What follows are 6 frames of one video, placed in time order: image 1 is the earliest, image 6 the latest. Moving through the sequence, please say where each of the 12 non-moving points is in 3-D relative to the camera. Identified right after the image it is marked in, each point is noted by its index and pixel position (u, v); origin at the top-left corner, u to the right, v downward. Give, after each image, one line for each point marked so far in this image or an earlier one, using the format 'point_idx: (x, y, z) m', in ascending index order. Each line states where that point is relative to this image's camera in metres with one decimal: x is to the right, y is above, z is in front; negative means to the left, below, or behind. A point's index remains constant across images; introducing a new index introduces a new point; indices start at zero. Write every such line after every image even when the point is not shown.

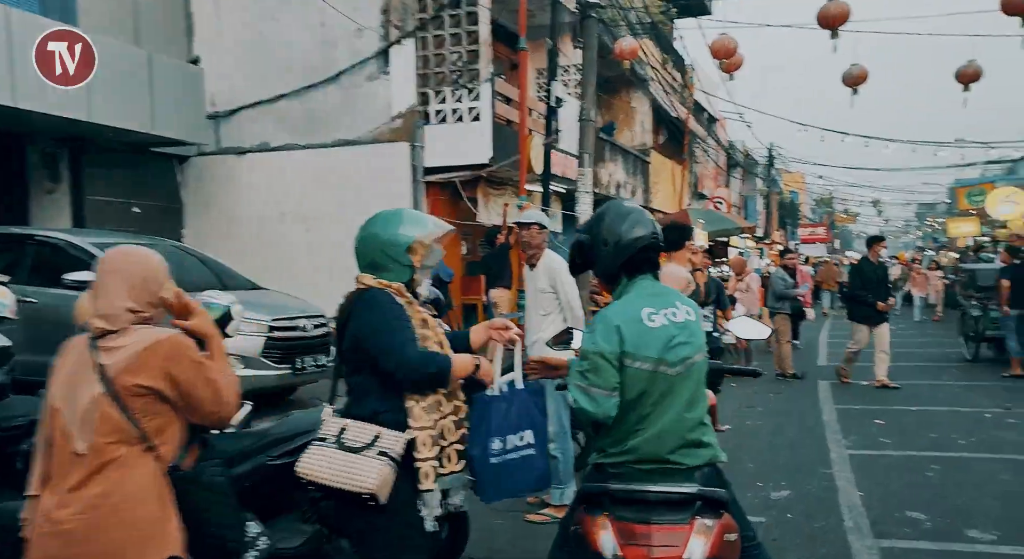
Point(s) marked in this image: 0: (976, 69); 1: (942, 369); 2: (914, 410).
0: (+6.8, +3.1, +12.8) m
1: (+6.3, -1.3, +12.6) m
2: (+4.2, -1.4, +8.9) m
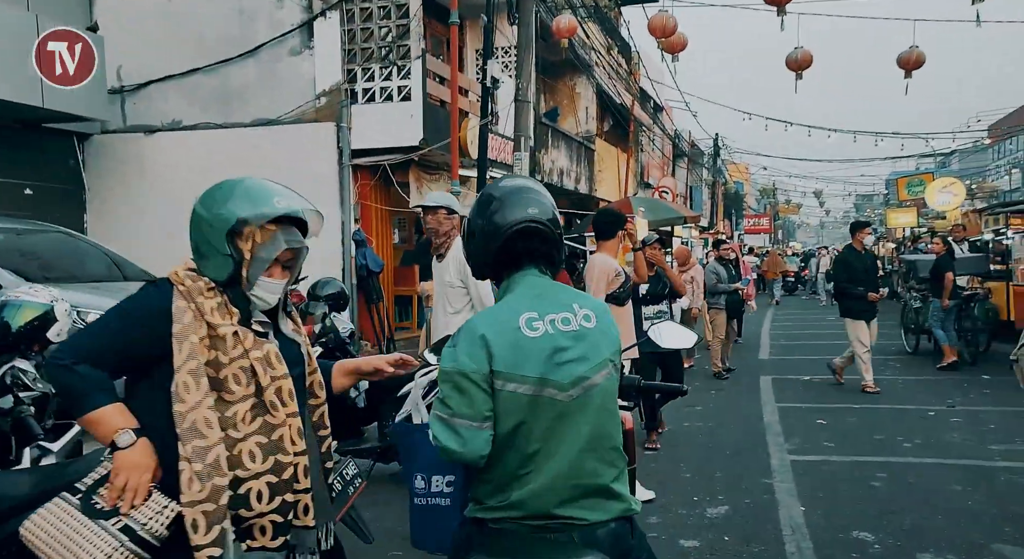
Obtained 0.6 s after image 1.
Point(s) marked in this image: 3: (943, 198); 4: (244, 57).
0: (+5.9, +3.3, +12.5) m
1: (+5.3, -1.2, +12.3) m
2: (+3.4, -1.3, +8.5) m
3: (+9.8, +1.8, +19.4) m
4: (-3.7, +3.1, +12.0) m
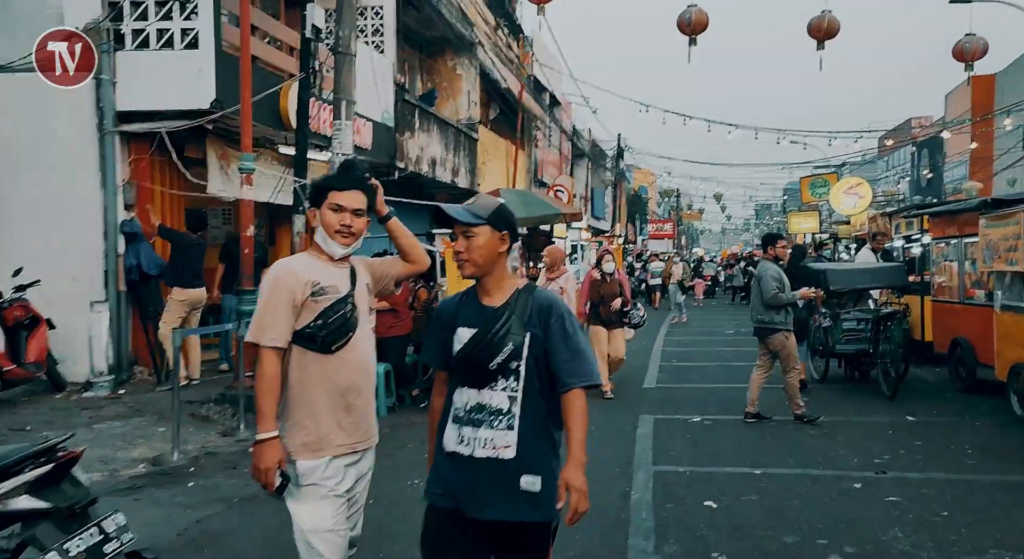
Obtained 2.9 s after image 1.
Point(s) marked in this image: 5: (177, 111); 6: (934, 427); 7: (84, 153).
0: (+3.9, +3.1, +10.4) m
1: (+3.3, -1.3, +10.2) m
2: (+1.8, -1.4, +6.2) m
3: (+7.0, +1.6, +17.7) m
4: (-5.6, +3.1, +8.9) m
5: (-3.6, +1.8, +9.3) m
6: (+3.8, -1.3, +7.8) m
7: (-4.4, +1.3, +8.9) m
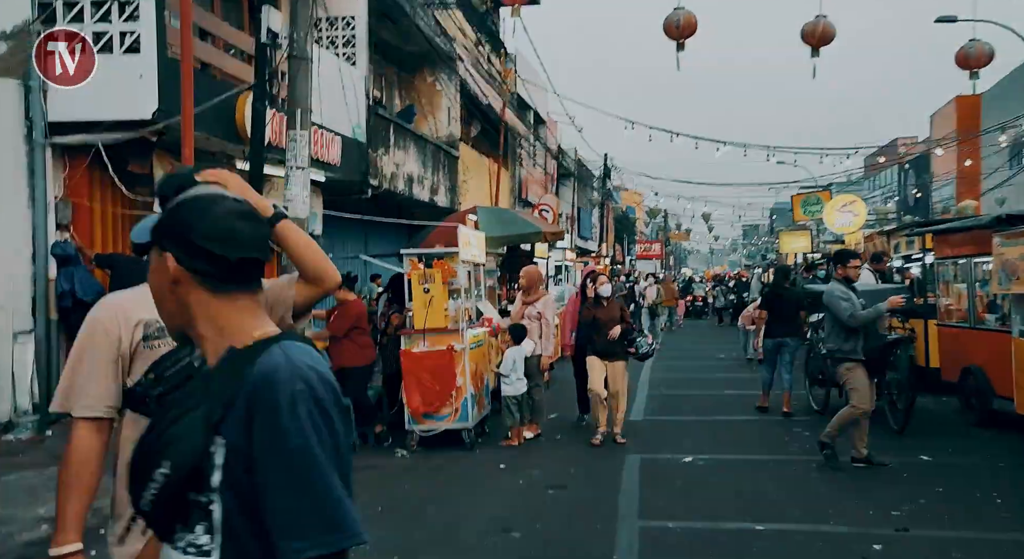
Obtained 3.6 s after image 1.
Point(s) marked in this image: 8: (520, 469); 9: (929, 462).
0: (+3.6, +2.8, +9.7) m
1: (+3.0, -1.6, +9.4) m
2: (+1.6, -1.6, +5.4) m
3: (+6.6, +1.2, +17.0) m
4: (-5.9, +2.8, +8.0) m
5: (-3.9, +1.5, +8.5) m
6: (+3.6, -1.5, +7.0) m
7: (-4.7, +1.0, +8.0) m
8: (+0.1, -1.7, +7.6) m
9: (+3.5, -1.5, +7.2) m
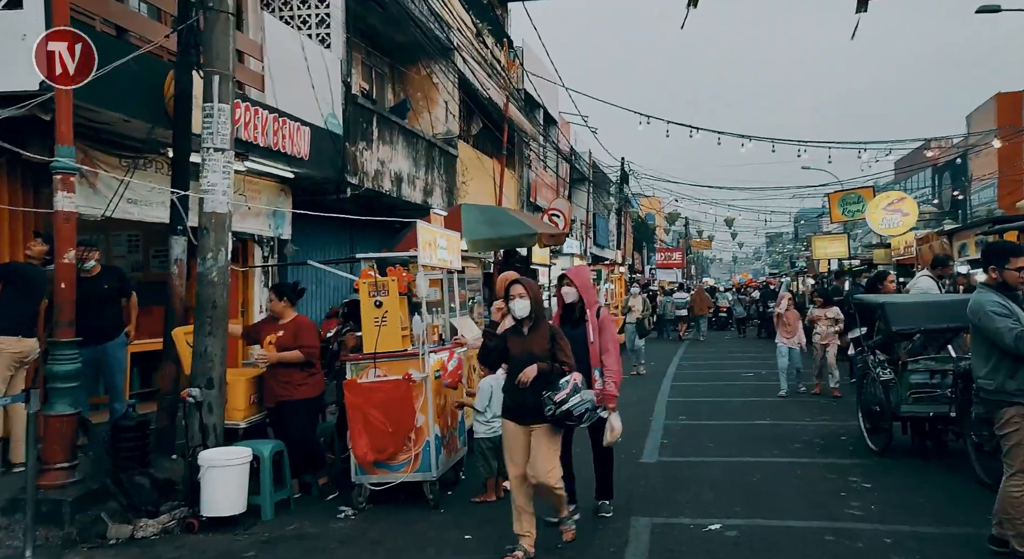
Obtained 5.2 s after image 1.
0: (+3.4, +2.8, +7.8) m
1: (+2.8, -1.7, +7.5) m
2: (+1.3, -1.6, +3.5) m
3: (+6.6, +1.0, +15.0) m
4: (-6.1, +2.7, +6.4) m
5: (-4.1, +1.4, +6.8) m
6: (+3.4, -1.6, +5.1) m
7: (-4.9, +0.9, +6.3) m
8: (-0.1, -1.7, +5.7) m
9: (+3.3, -1.6, +5.3) m
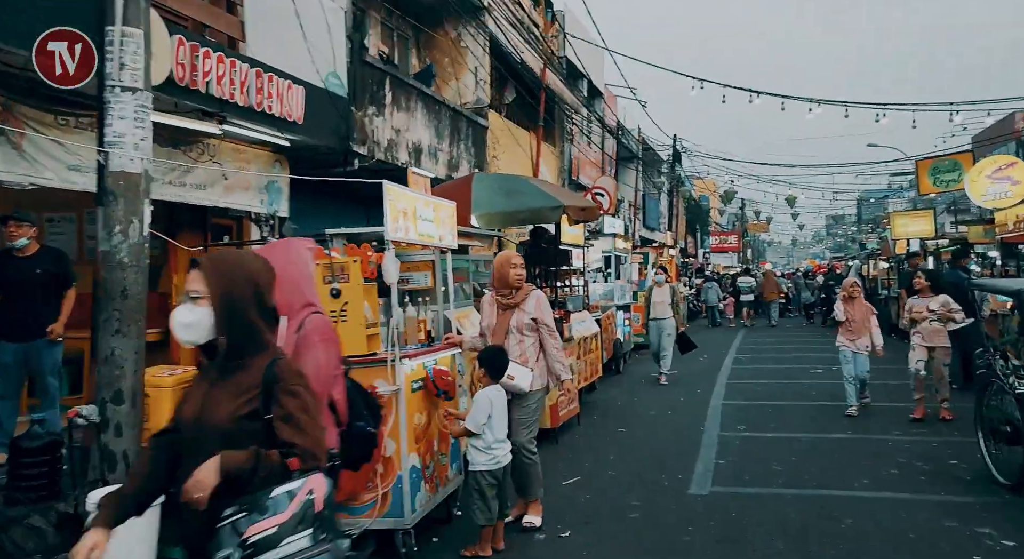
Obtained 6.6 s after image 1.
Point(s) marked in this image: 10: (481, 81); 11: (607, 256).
0: (+3.5, +2.9, +5.8) m
1: (+2.9, -1.5, +5.6) m
2: (+1.1, -1.5, +1.7) m
3: (+7.1, +1.3, +12.8) m
4: (-6.1, +2.8, +5.0) m
5: (-4.1, +1.6, +5.3) m
6: (+3.3, -1.5, +3.2) m
7: (-4.9, +1.1, +4.9) m
8: (-0.2, -1.6, +4.0) m
9: (+3.2, -1.5, +3.4) m
10: (-0.6, +4.0, +17.2) m
11: (+1.9, +0.4, +16.5) m
